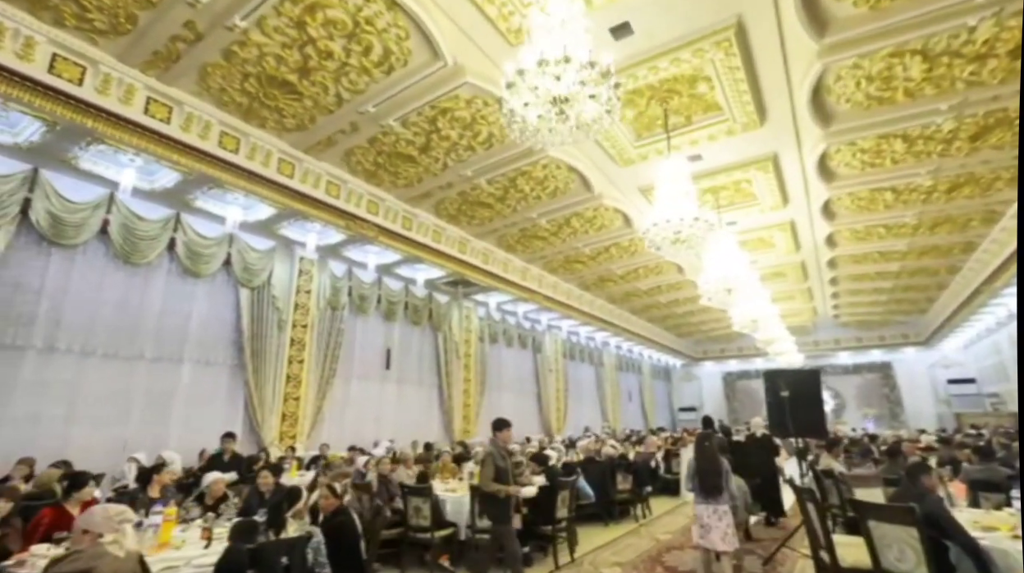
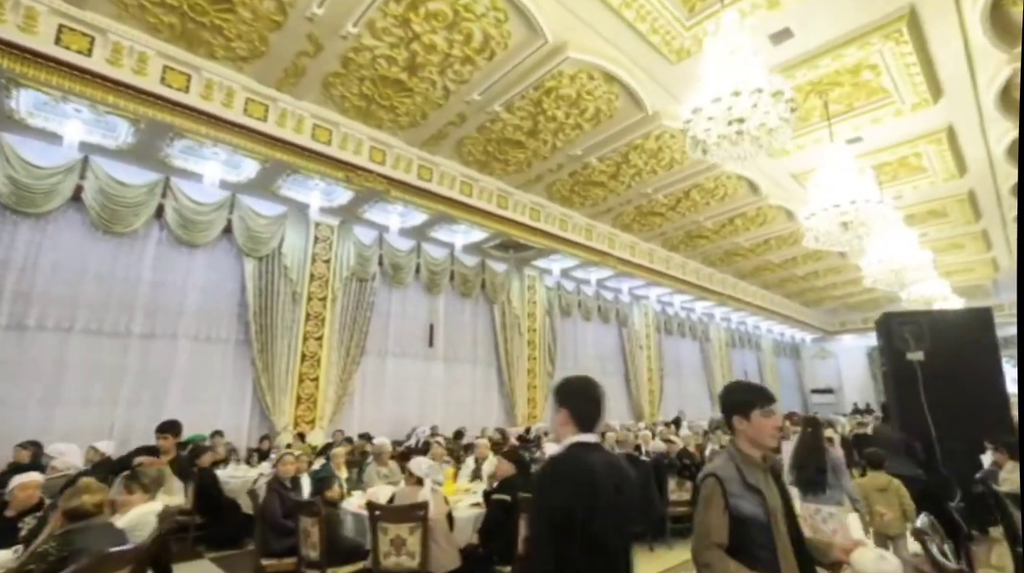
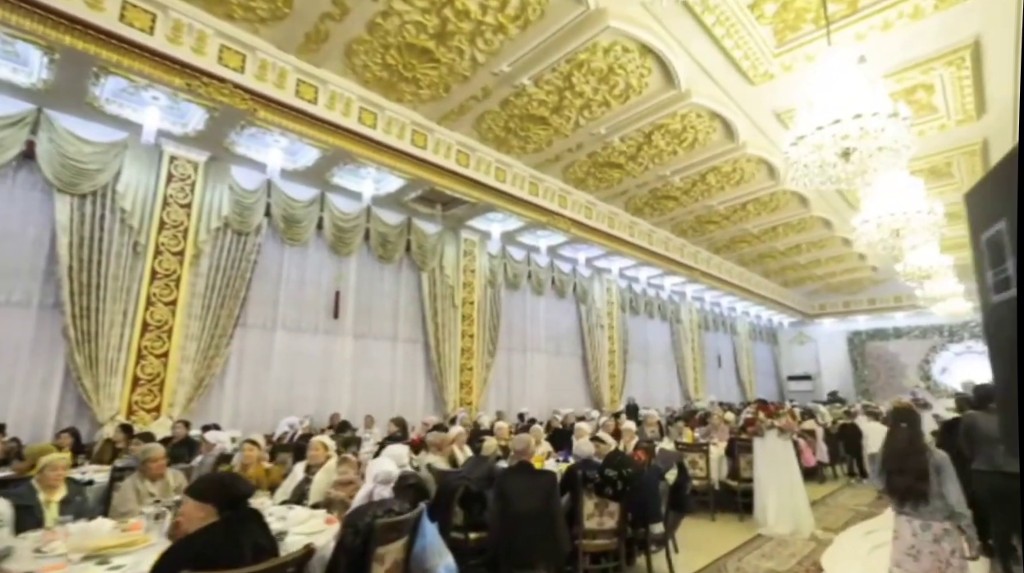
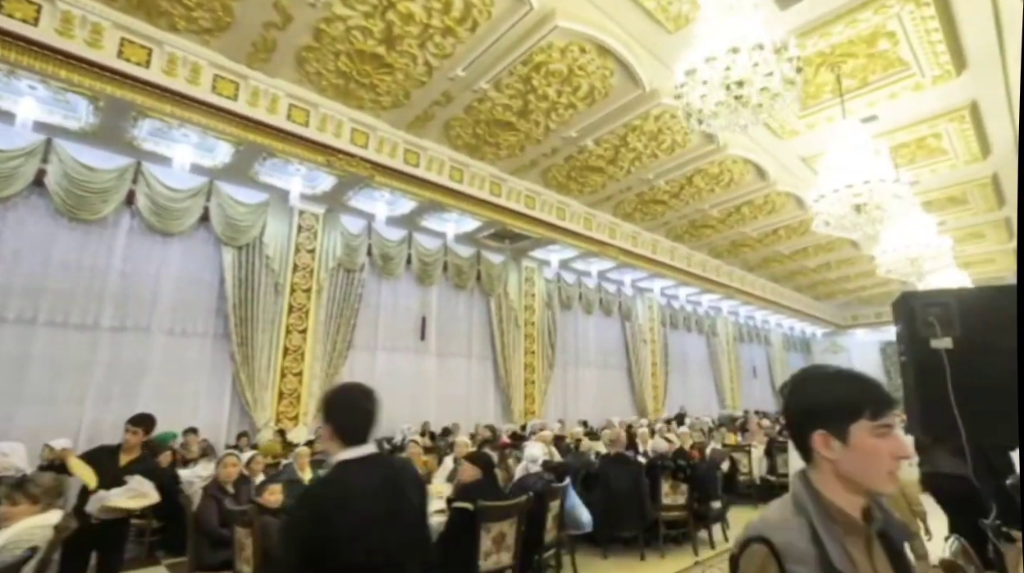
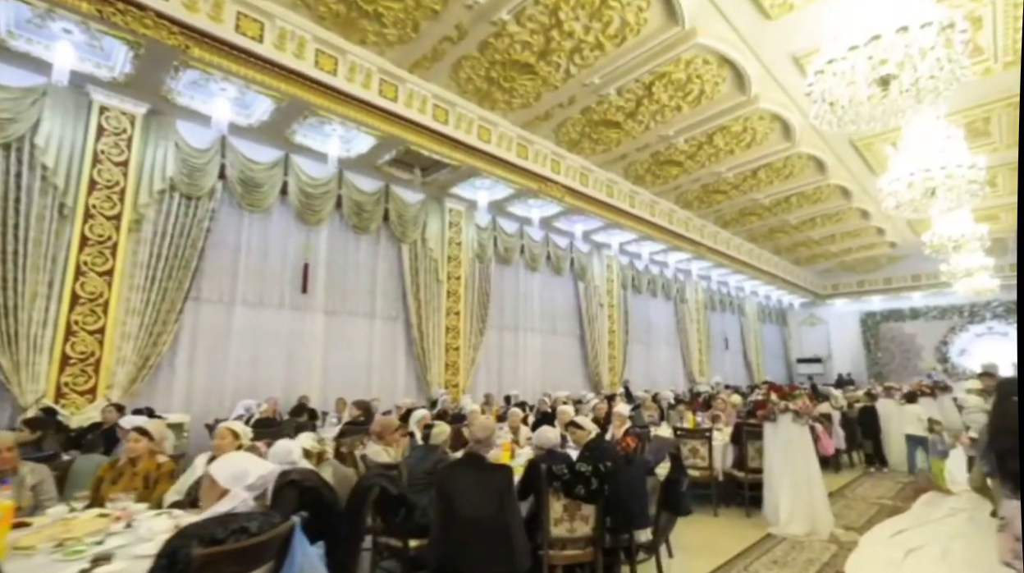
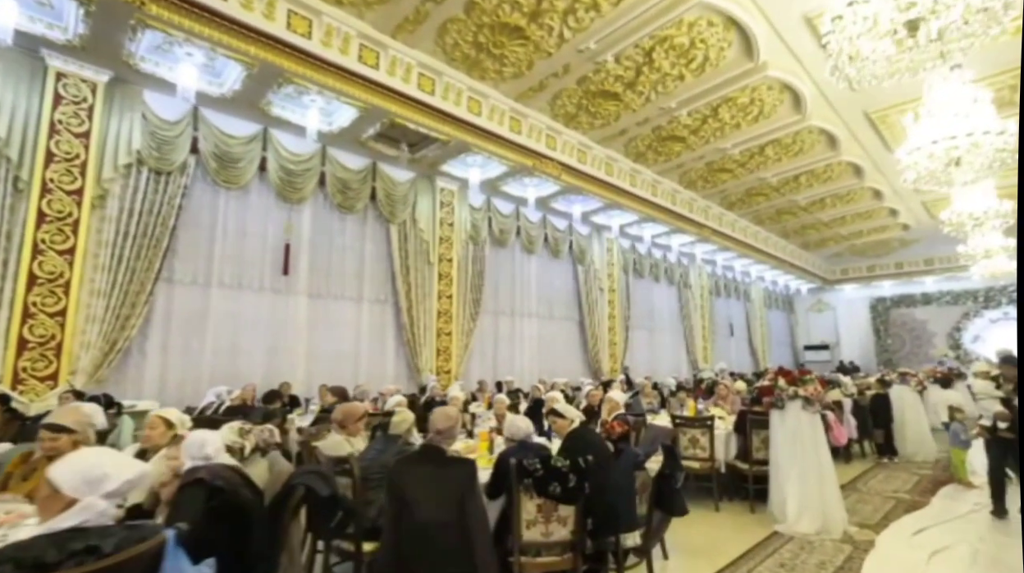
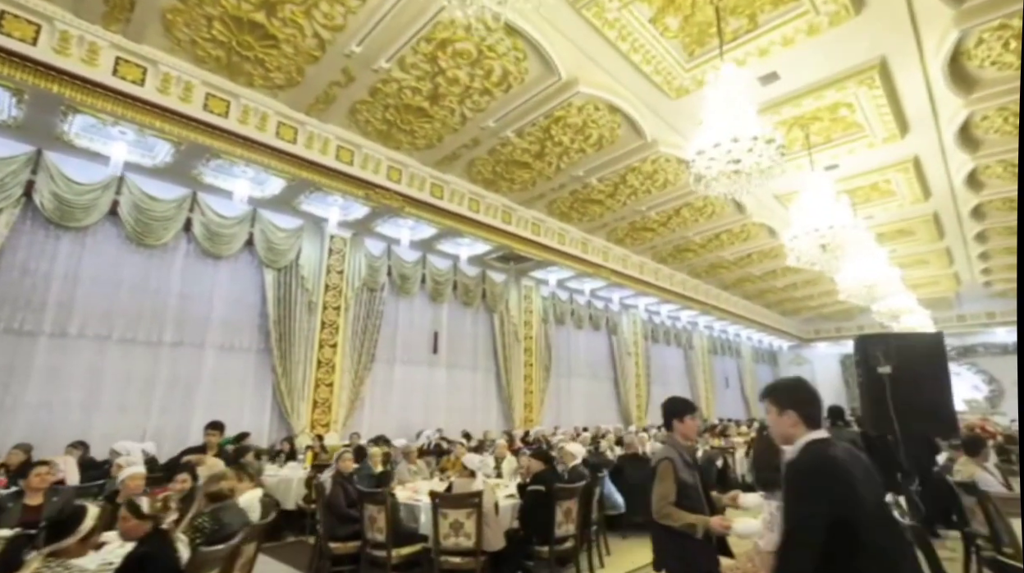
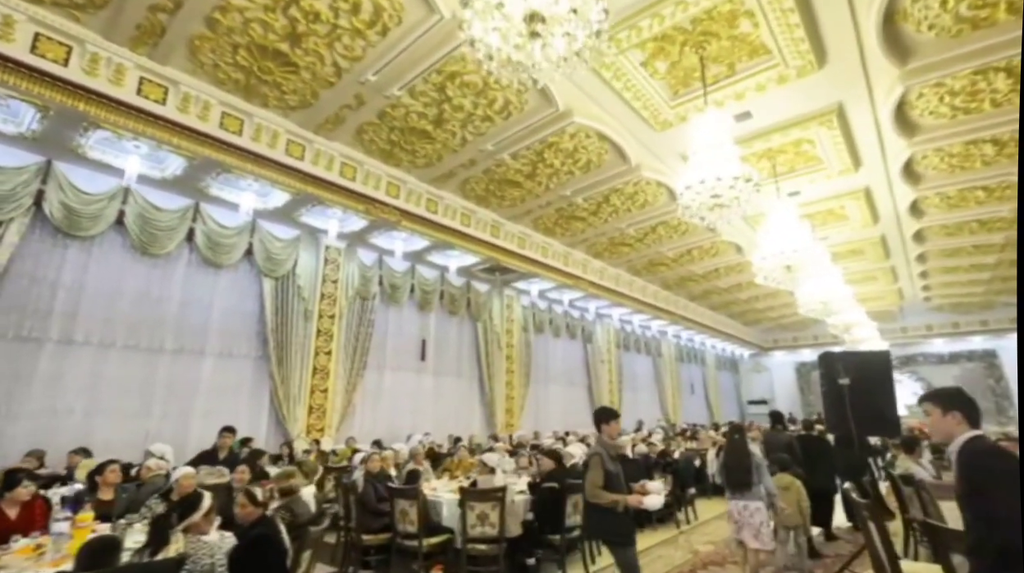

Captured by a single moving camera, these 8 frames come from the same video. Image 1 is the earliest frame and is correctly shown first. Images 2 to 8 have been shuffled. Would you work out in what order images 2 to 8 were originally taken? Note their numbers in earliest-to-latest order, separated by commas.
8, 7, 2, 4, 3, 5, 6
